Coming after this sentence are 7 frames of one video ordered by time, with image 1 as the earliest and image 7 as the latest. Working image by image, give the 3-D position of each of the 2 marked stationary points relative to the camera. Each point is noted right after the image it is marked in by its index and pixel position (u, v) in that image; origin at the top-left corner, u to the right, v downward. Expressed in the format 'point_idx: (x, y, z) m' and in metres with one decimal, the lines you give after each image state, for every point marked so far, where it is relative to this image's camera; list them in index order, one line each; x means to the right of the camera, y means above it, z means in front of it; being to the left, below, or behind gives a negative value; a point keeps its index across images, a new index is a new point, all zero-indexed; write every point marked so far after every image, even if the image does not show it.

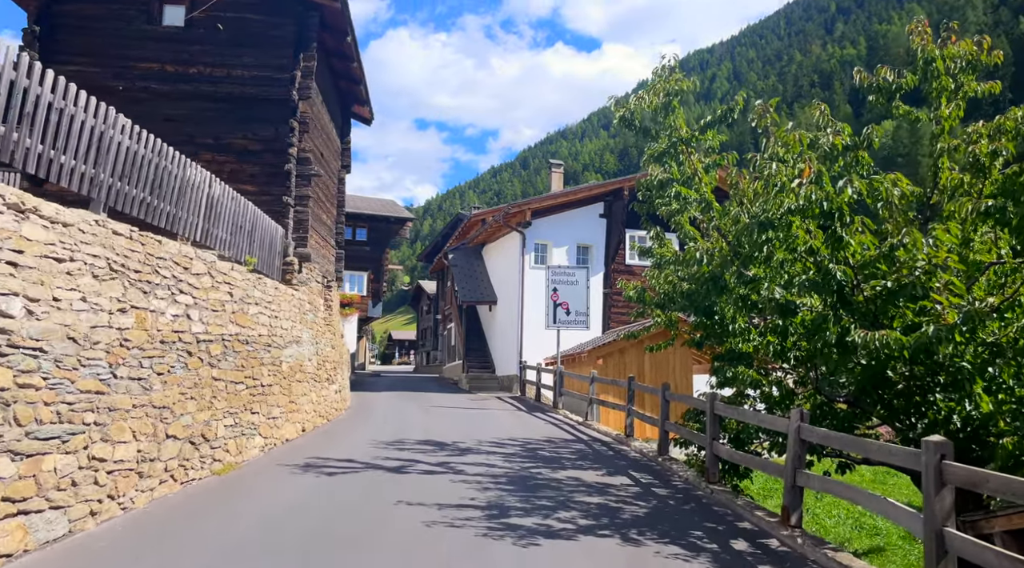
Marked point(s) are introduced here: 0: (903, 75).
0: (+4.1, +2.2, +8.4) m
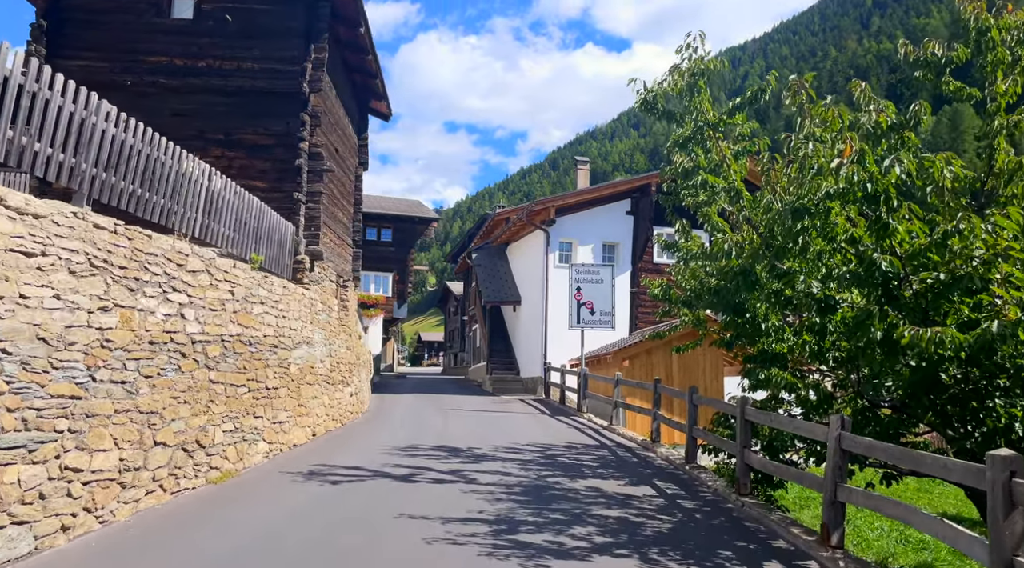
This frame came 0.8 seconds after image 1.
0: (+4.2, +2.2, +7.7) m
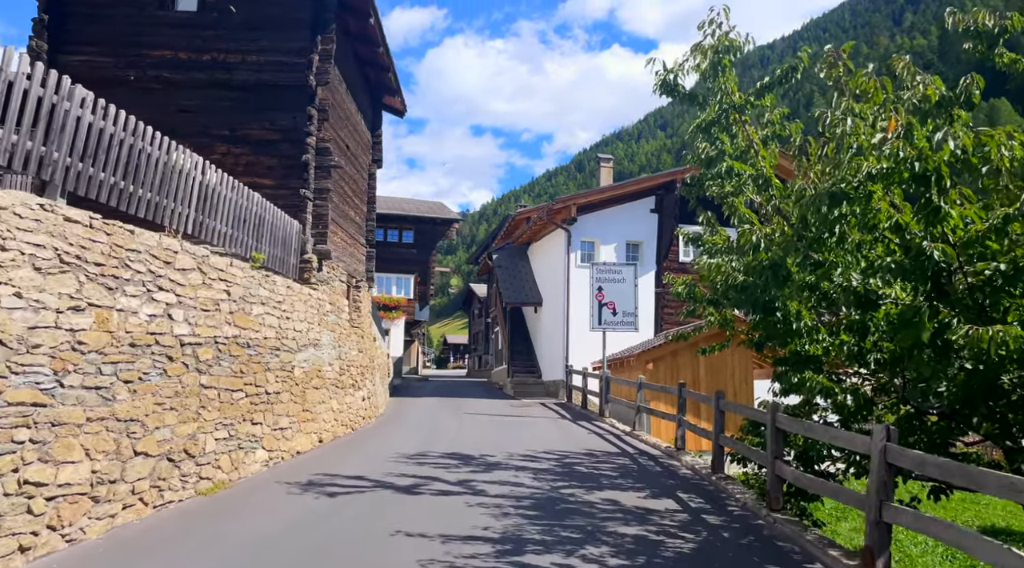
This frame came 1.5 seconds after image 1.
0: (+4.3, +2.3, +6.9) m
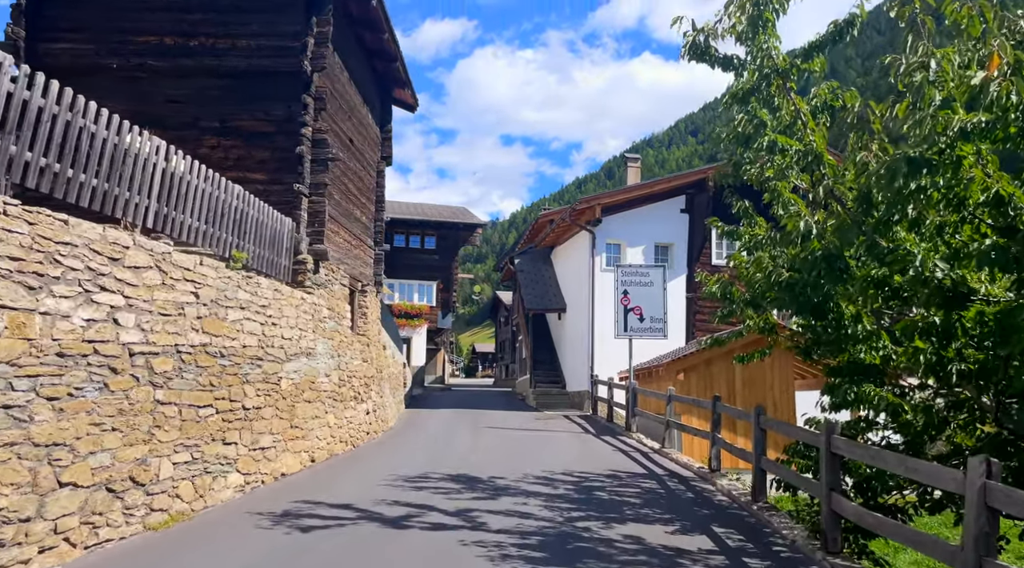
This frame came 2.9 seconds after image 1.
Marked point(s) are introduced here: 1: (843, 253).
0: (+4.2, +2.4, +5.6) m
1: (+2.6, +0.2, +6.2) m
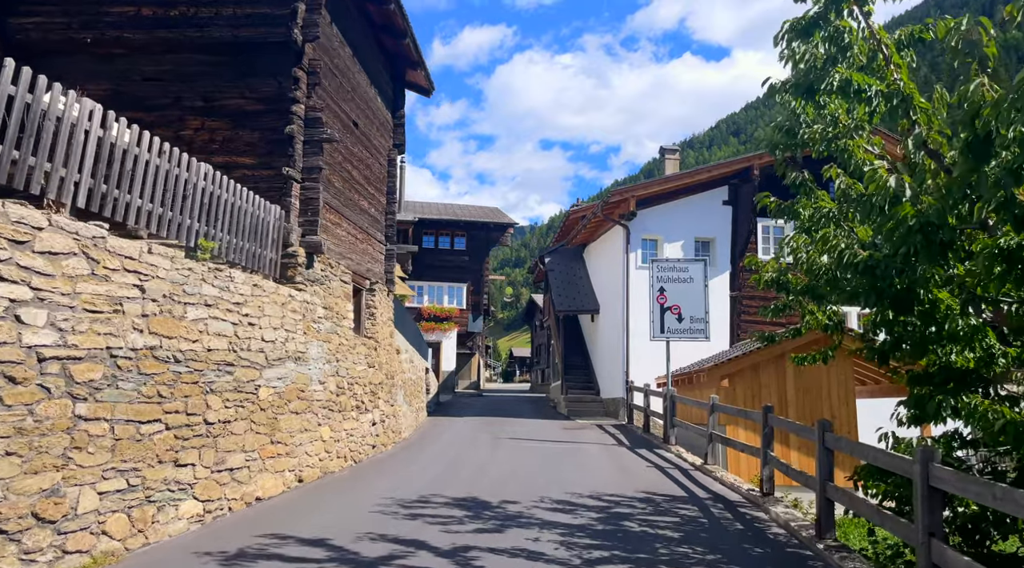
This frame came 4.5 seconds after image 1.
0: (+4.1, +2.5, +3.9) m
1: (+2.5, +0.4, +4.7) m
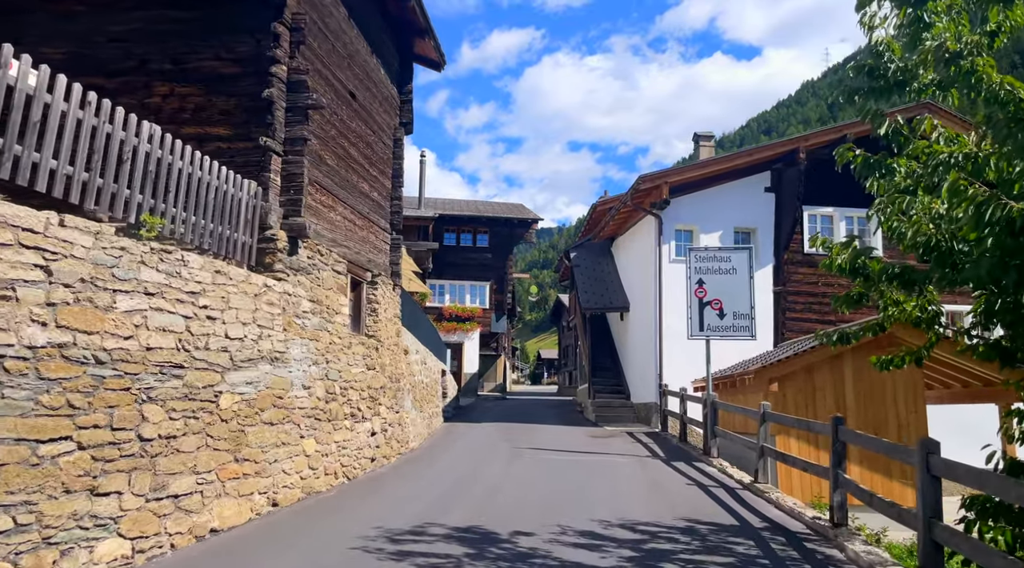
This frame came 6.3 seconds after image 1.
0: (+4.1, +2.7, +2.3) m
1: (+2.5, +0.5, +3.1) m
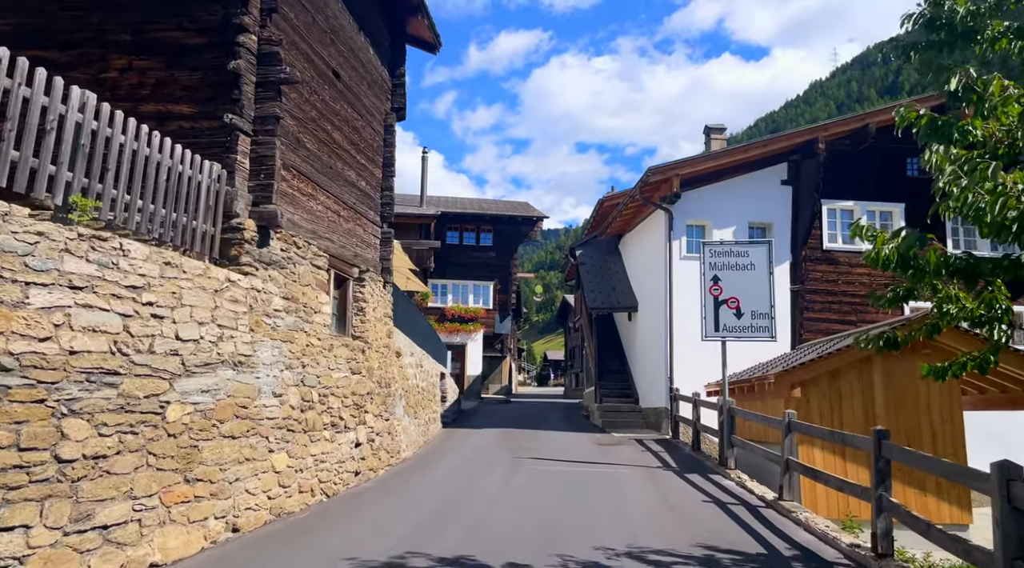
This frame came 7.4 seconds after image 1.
0: (+4.0, +2.7, +1.3) m
1: (+2.4, +0.6, +2.1) m
